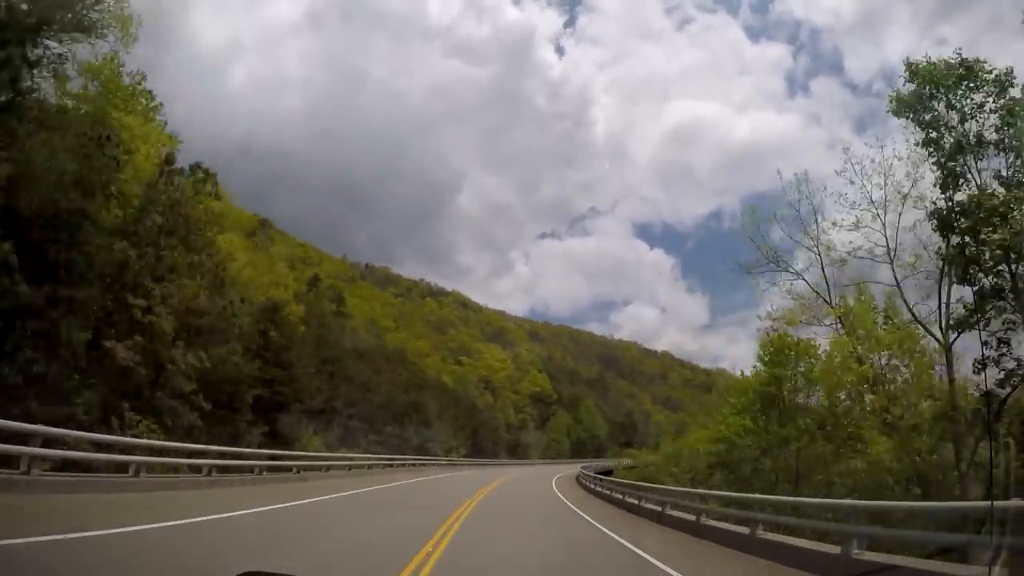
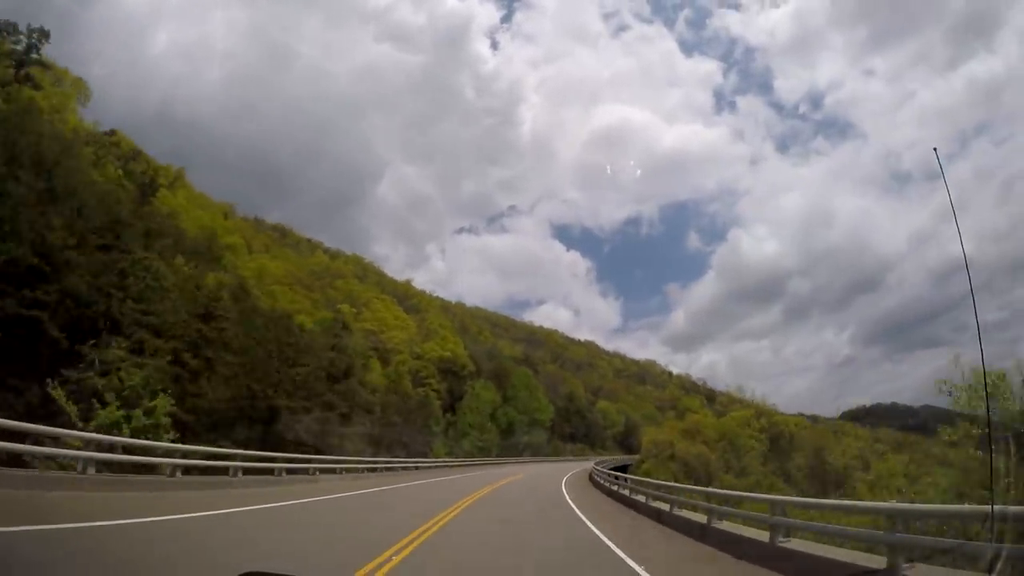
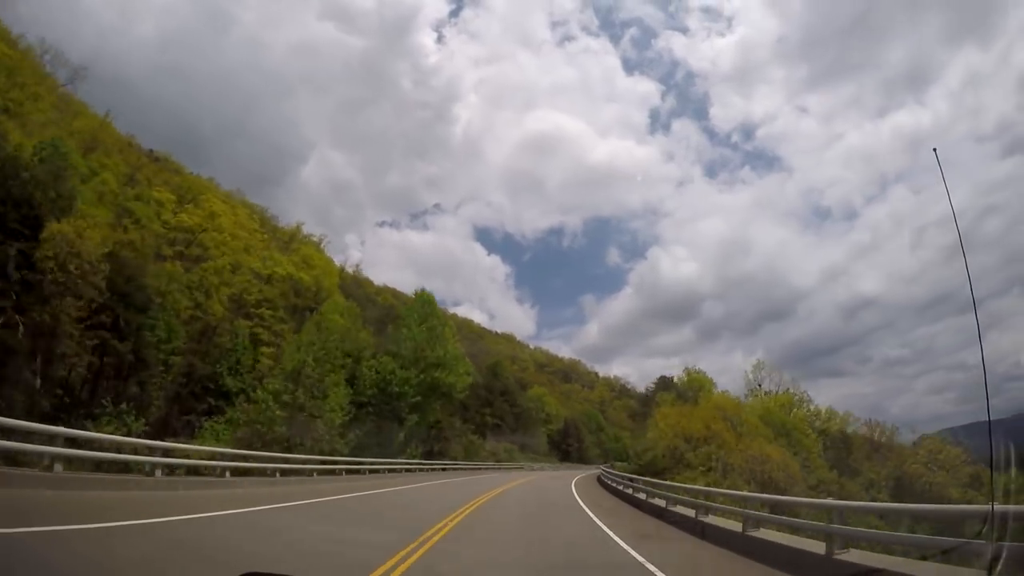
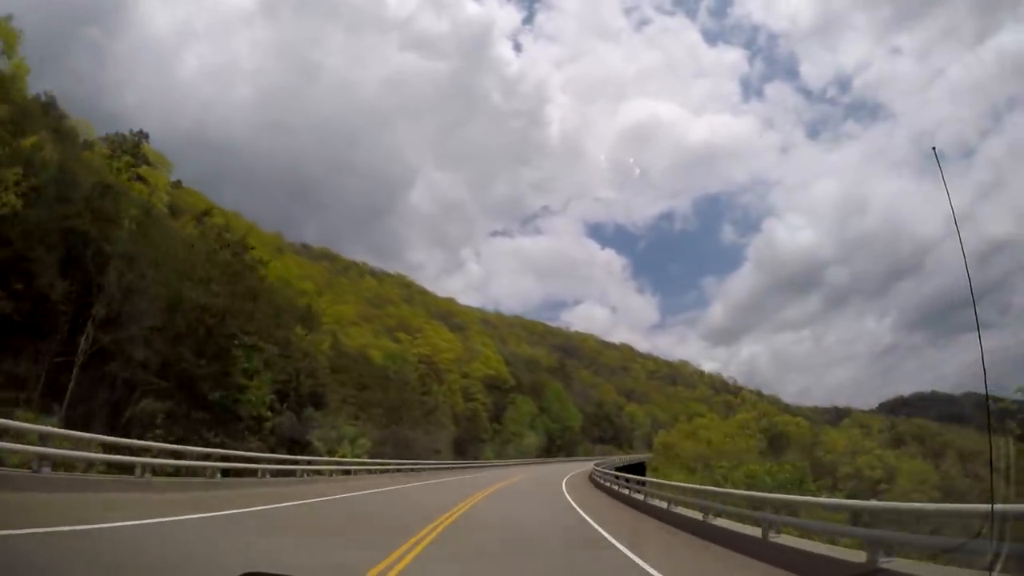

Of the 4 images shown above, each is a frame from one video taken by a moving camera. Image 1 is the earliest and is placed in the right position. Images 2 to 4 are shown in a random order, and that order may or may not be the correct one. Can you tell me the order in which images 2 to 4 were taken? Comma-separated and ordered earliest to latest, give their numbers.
4, 2, 3
